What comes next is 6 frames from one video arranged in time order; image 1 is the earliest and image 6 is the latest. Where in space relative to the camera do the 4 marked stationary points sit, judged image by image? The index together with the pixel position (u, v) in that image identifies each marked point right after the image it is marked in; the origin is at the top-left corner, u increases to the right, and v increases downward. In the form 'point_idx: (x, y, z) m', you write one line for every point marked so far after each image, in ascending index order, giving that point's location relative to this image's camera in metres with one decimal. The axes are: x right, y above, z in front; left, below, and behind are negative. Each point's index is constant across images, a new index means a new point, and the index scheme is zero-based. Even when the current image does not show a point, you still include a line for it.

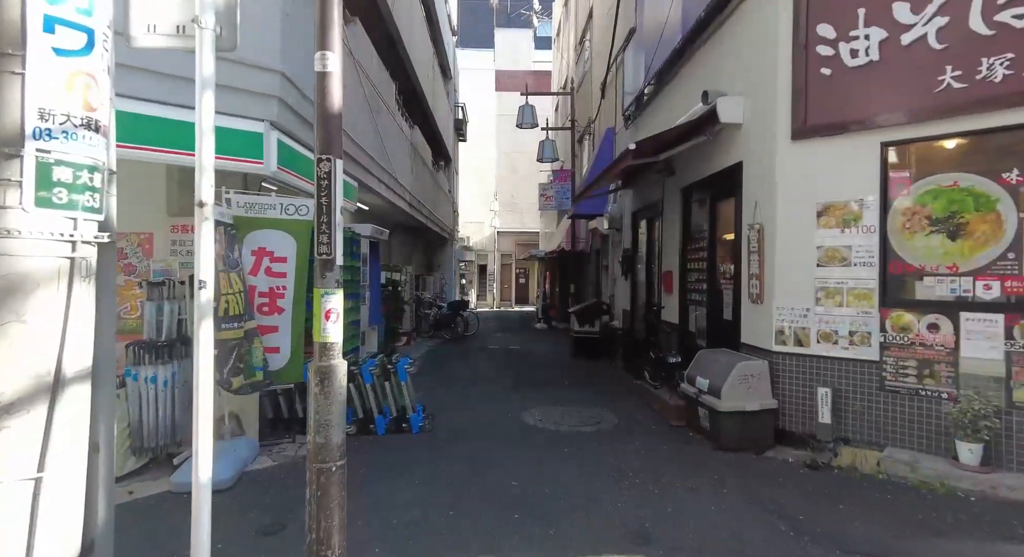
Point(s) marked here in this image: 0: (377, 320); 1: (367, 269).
0: (-2.6, -0.8, +10.7) m
1: (-2.6, +0.1, +9.9) m
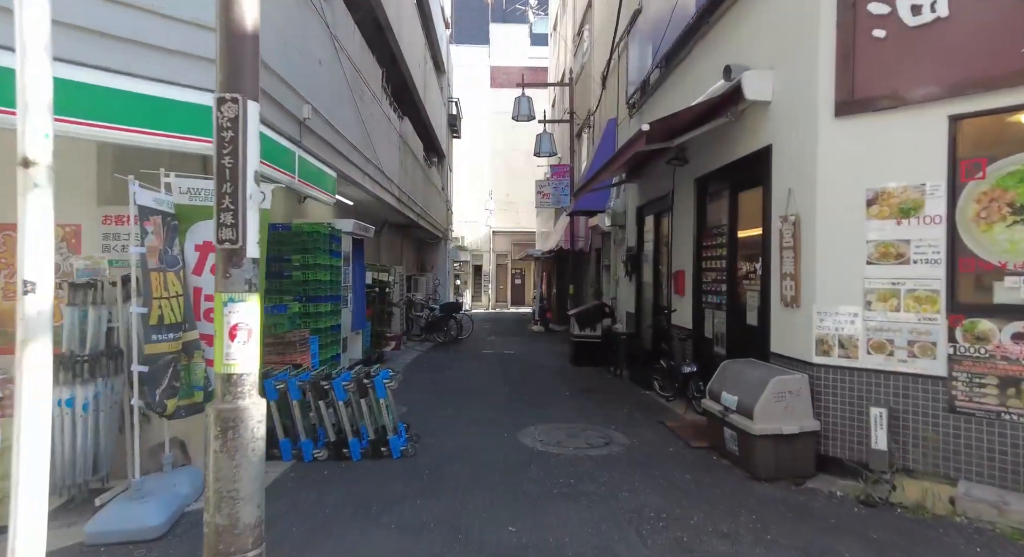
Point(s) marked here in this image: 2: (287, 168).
0: (-2.7, -0.8, +9.9) m
1: (-2.7, +0.1, +9.1) m
2: (-2.3, +1.1, +5.8) m
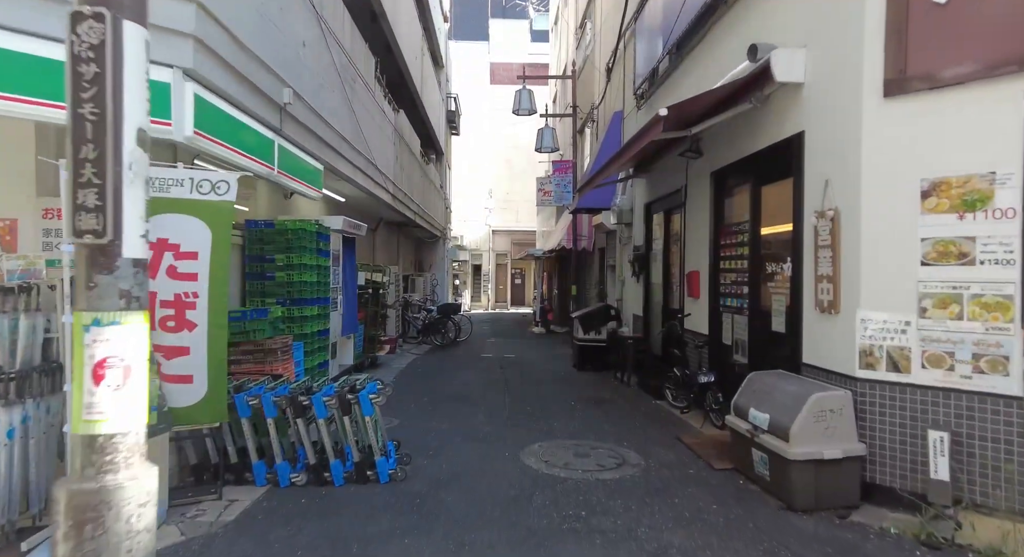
0: (-2.7, -0.8, +9.3) m
1: (-2.7, +0.1, +8.5) m
2: (-2.3, +1.1, +5.2) m
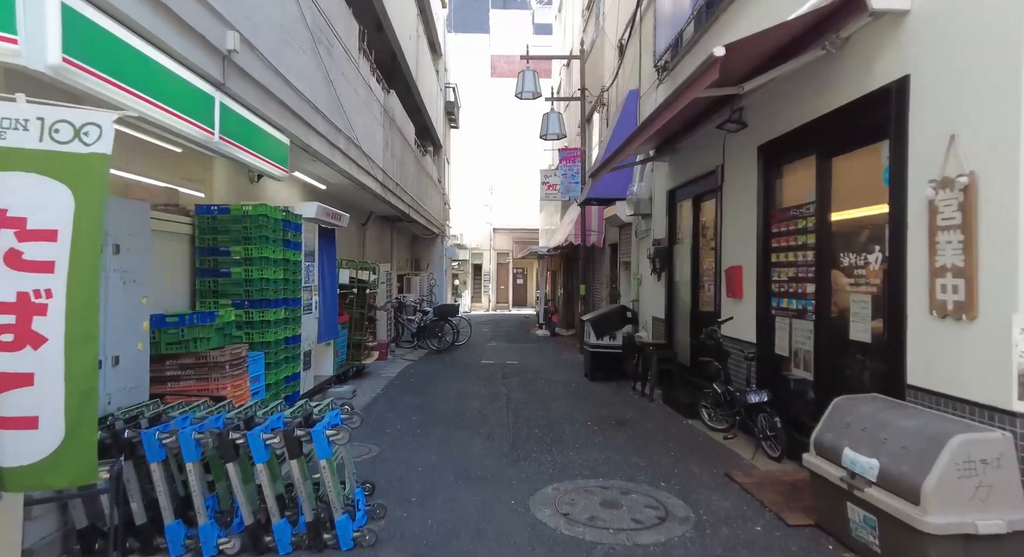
0: (-2.6, -0.8, +8.1) m
1: (-2.6, +0.1, +7.3) m
2: (-2.2, +1.2, +4.0) m
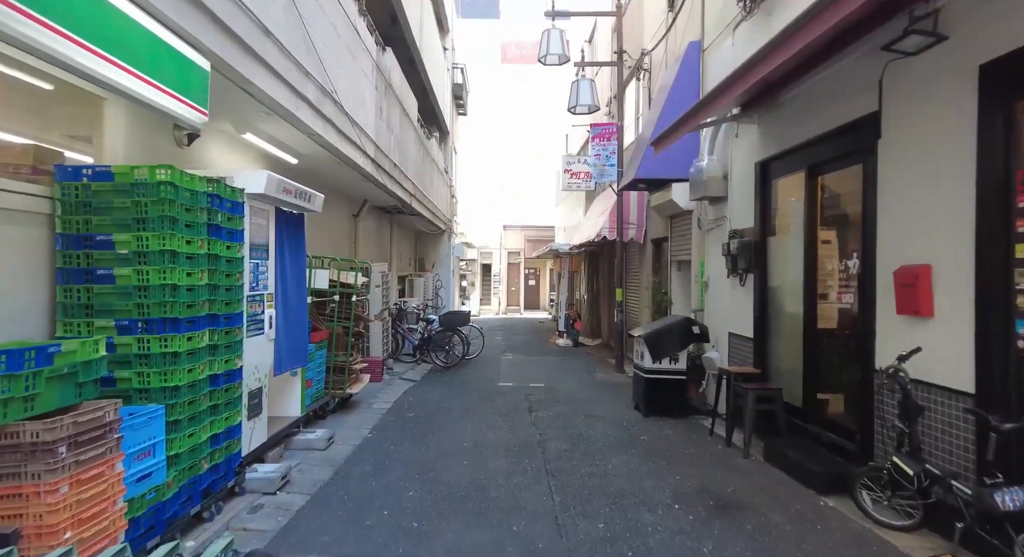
0: (-2.2, -0.9, +5.9) m
1: (-2.2, +0.1, +5.1) m
2: (-1.9, +1.1, +1.8) m
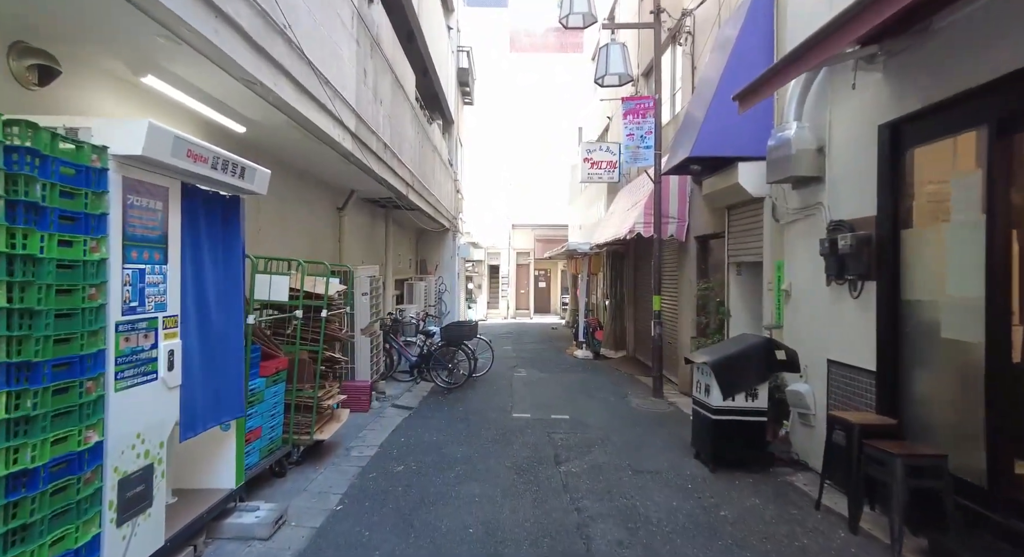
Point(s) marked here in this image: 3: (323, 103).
0: (-2.0, -0.9, +4.0) m
1: (-2.0, 0.0, +3.2) m
2: (-1.7, +1.0, -0.1) m
3: (-1.9, +1.7, +5.6) m
